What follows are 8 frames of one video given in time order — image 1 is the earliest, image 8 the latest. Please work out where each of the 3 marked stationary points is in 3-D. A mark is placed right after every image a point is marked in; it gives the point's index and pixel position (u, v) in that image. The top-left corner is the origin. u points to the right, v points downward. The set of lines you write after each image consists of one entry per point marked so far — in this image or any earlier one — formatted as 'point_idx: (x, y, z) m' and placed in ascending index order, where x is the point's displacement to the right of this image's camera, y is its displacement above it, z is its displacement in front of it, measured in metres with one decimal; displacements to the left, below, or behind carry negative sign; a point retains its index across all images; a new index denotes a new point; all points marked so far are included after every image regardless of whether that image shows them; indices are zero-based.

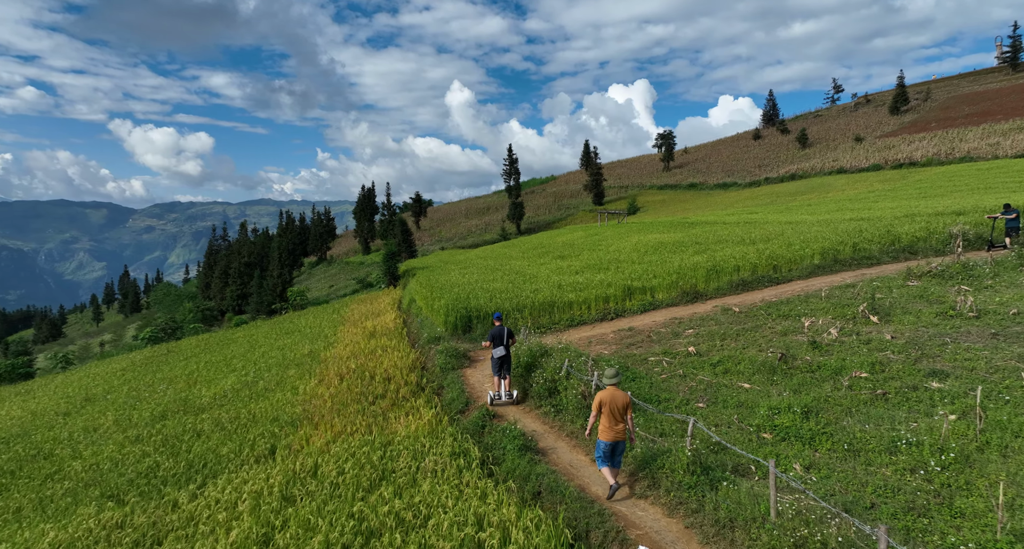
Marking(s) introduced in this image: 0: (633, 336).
0: (+3.3, -1.7, +17.1) m
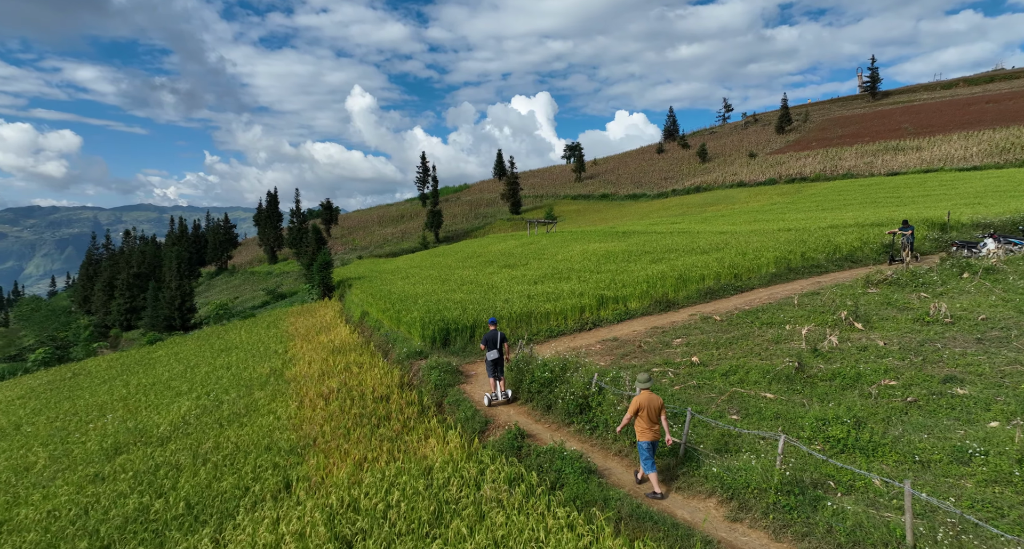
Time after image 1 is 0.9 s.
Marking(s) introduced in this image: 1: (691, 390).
0: (+3.0, -2.0, +17.2) m
1: (+3.7, -2.3, +12.4) m
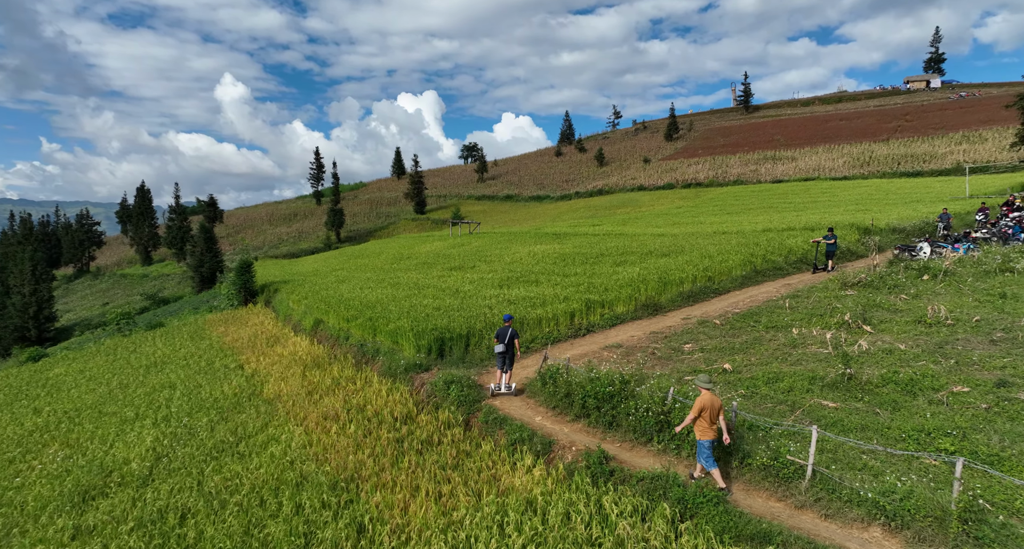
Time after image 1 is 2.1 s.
0: (+3.2, -2.1, +16.8) m
1: (+4.7, -2.4, +12.3) m
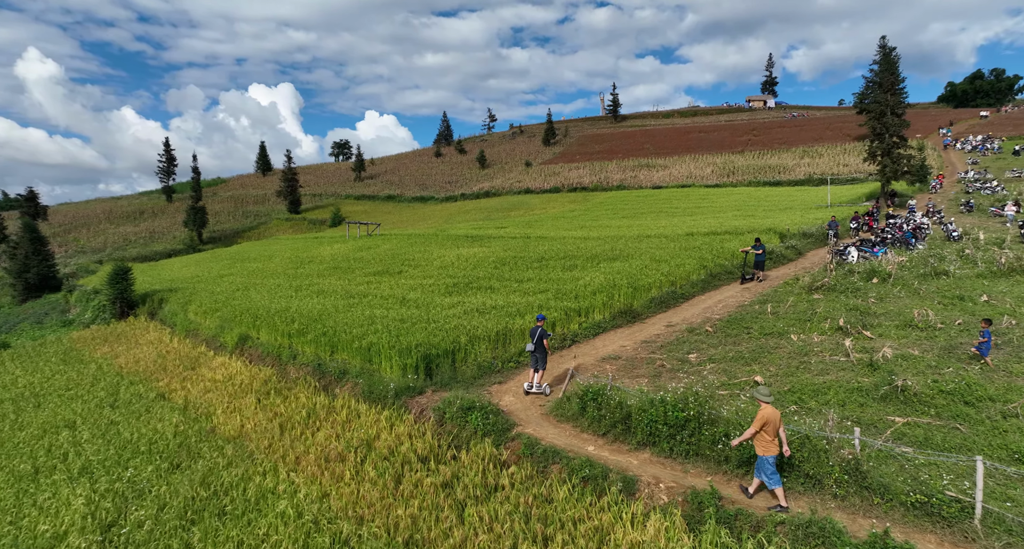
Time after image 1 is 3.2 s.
0: (+3.2, -2.3, +15.9) m
1: (+5.6, -2.6, +11.7) m
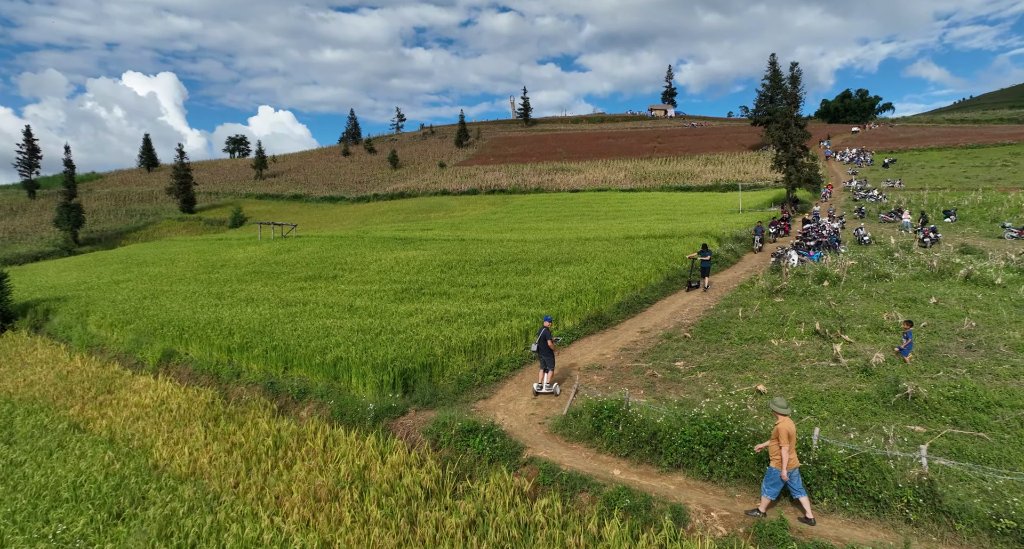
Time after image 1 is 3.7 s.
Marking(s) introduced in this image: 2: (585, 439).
0: (+2.7, -2.4, +15.2) m
1: (+5.8, -2.7, +11.4) m
2: (+1.3, -3.0, +11.4) m
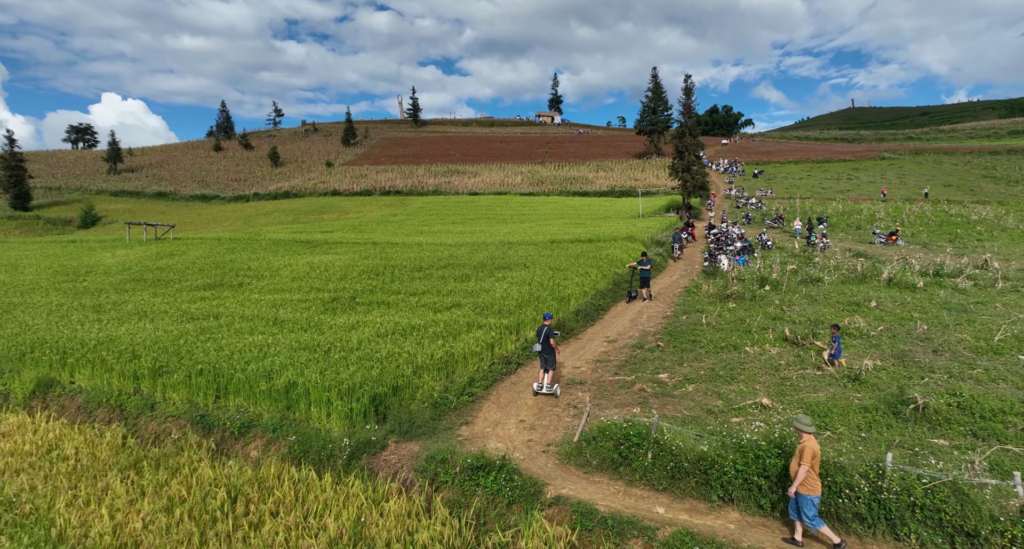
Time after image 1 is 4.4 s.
0: (+2.2, -2.6, +14.1) m
1: (+5.9, -2.8, +11.0) m
2: (+1.5, -3.1, +10.1) m
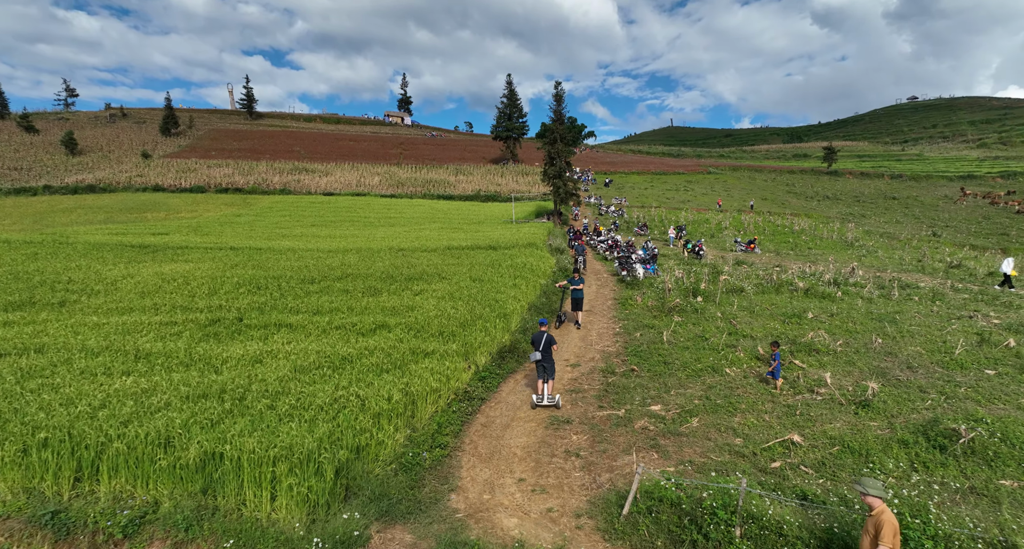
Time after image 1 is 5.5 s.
0: (+1.8, -2.9, +11.9) m
1: (+6.2, -3.1, +9.8) m
2: (+2.1, -3.4, +7.8) m
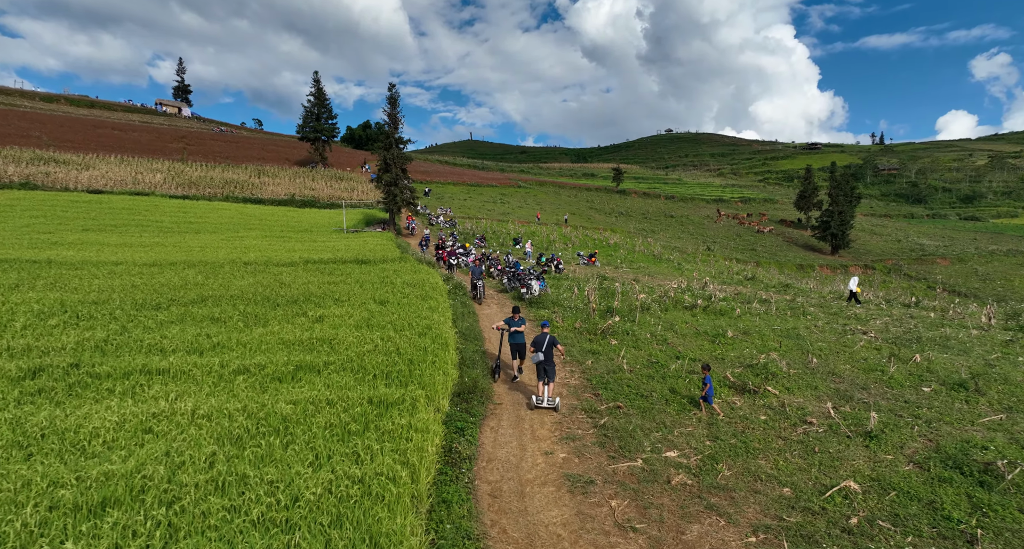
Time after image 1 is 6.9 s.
0: (+2.1, -3.4, +10.0) m
1: (+6.9, -3.6, +9.4) m
2: (+3.7, -3.9, +6.3) m
